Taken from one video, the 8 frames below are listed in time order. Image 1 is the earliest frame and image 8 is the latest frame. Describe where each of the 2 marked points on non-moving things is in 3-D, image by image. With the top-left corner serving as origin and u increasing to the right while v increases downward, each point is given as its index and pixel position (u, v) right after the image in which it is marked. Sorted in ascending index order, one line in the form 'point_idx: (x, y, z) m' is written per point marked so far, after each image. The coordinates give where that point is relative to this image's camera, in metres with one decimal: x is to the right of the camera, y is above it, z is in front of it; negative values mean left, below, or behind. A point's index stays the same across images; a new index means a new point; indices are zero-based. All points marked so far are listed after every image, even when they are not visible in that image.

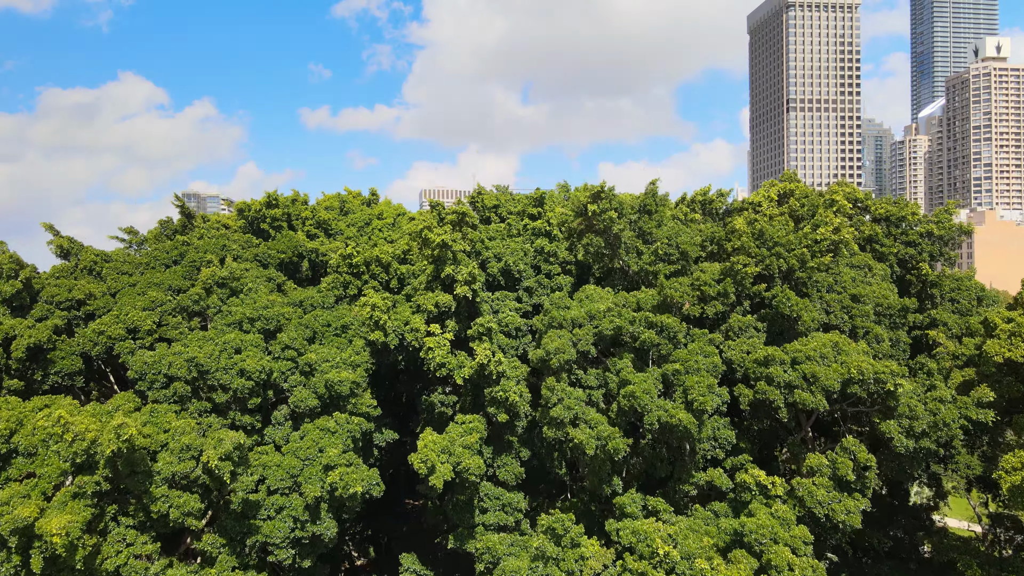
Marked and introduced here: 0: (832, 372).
0: (+9.5, -2.5, +17.0) m
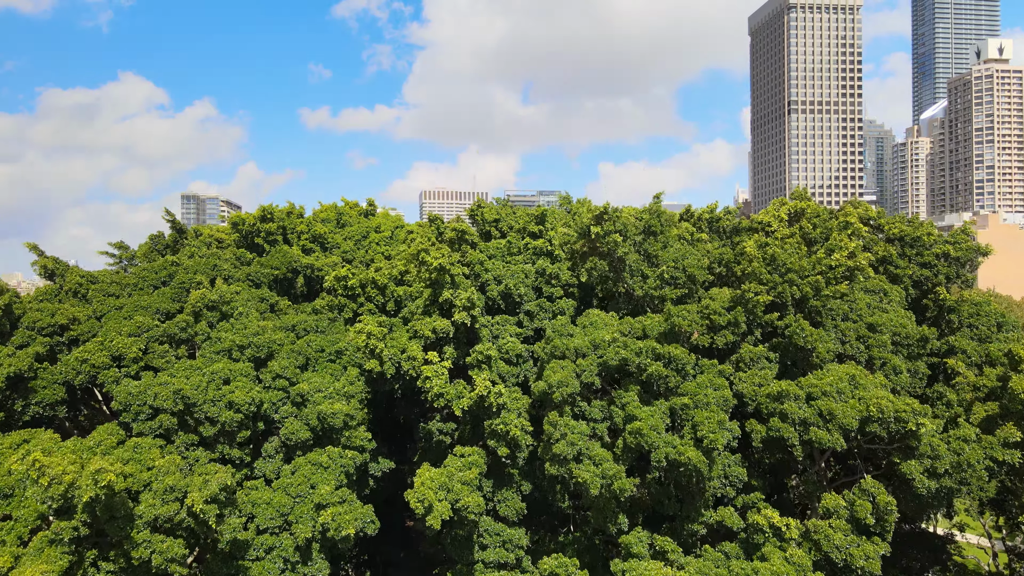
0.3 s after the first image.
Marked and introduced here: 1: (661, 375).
0: (+9.5, -3.4, +16.2) m
1: (+4.7, -2.7, +18.1) m
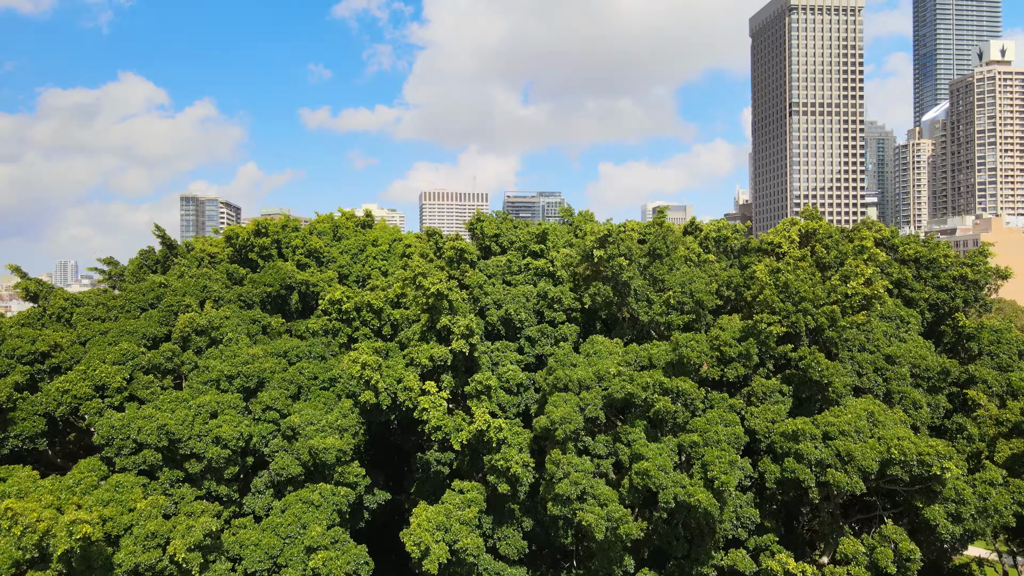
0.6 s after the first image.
0: (+9.5, -4.3, +15.3) m
1: (+4.7, -3.7, +17.2) m
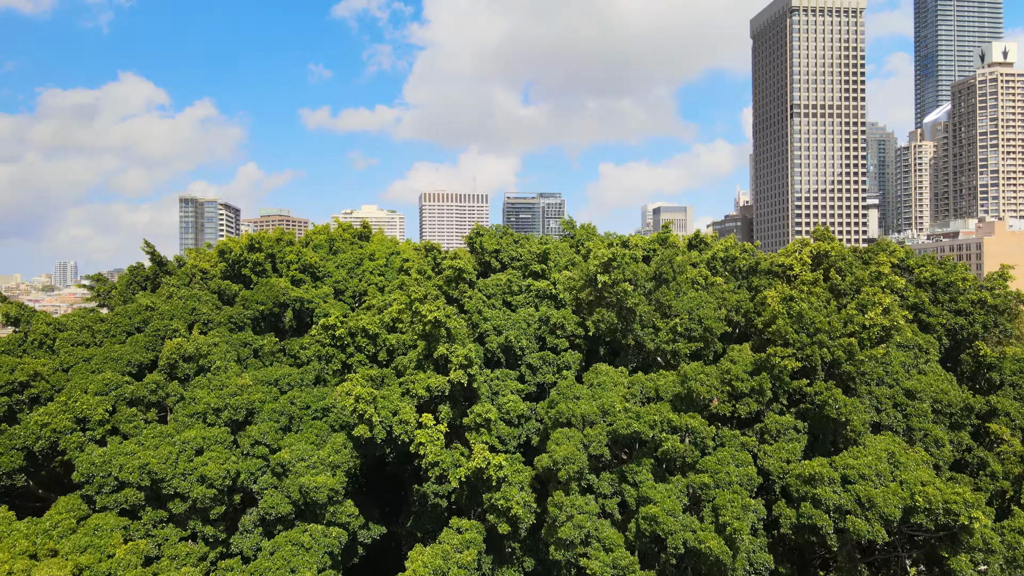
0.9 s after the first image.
0: (+9.6, -5.3, +14.5) m
1: (+4.7, -4.6, +16.3) m
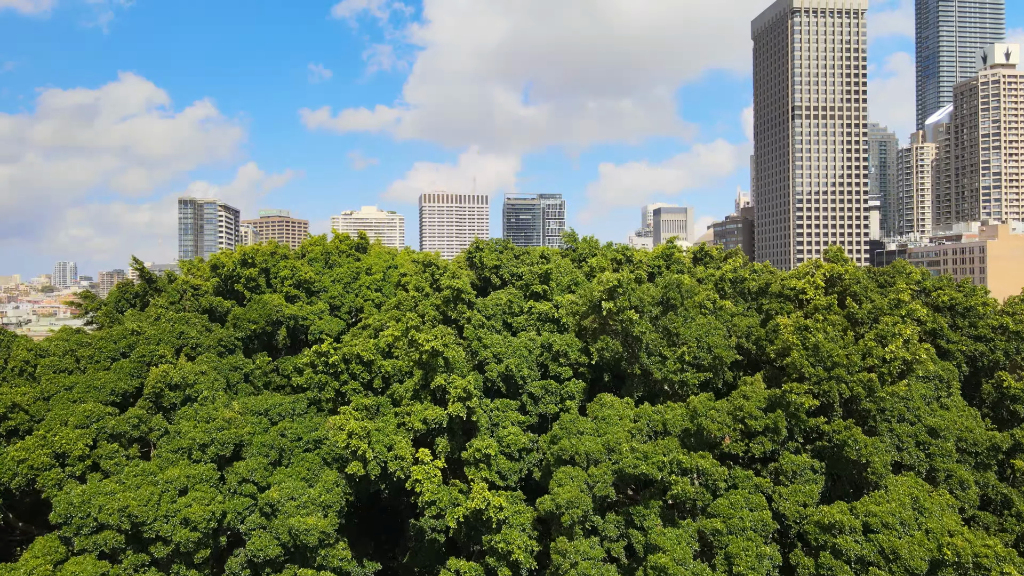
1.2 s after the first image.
0: (+9.6, -6.1, +13.6) m
1: (+4.7, -5.5, +15.4) m
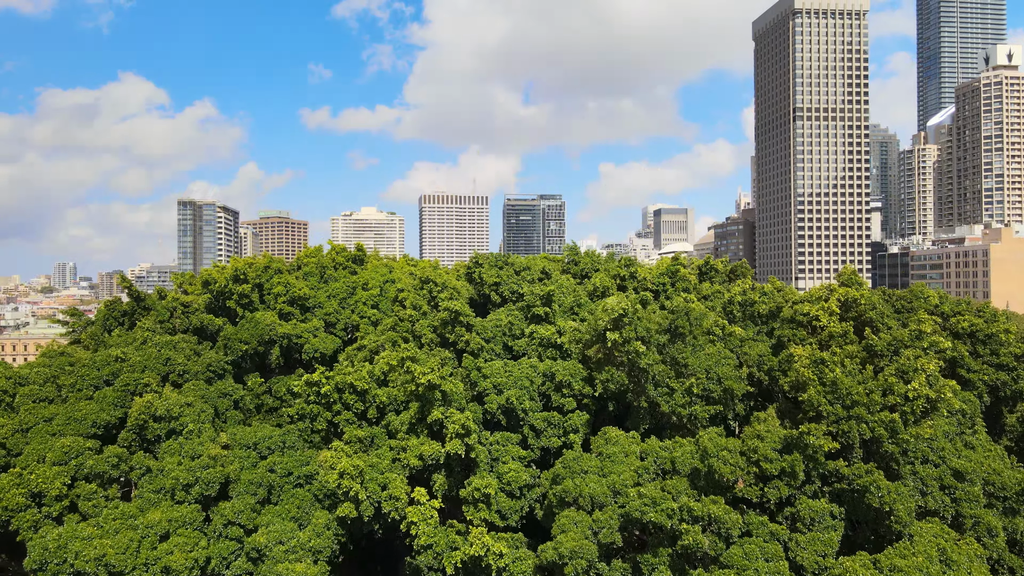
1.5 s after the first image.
0: (+9.6, -7.1, +12.7) m
1: (+4.7, -6.4, +14.5) m
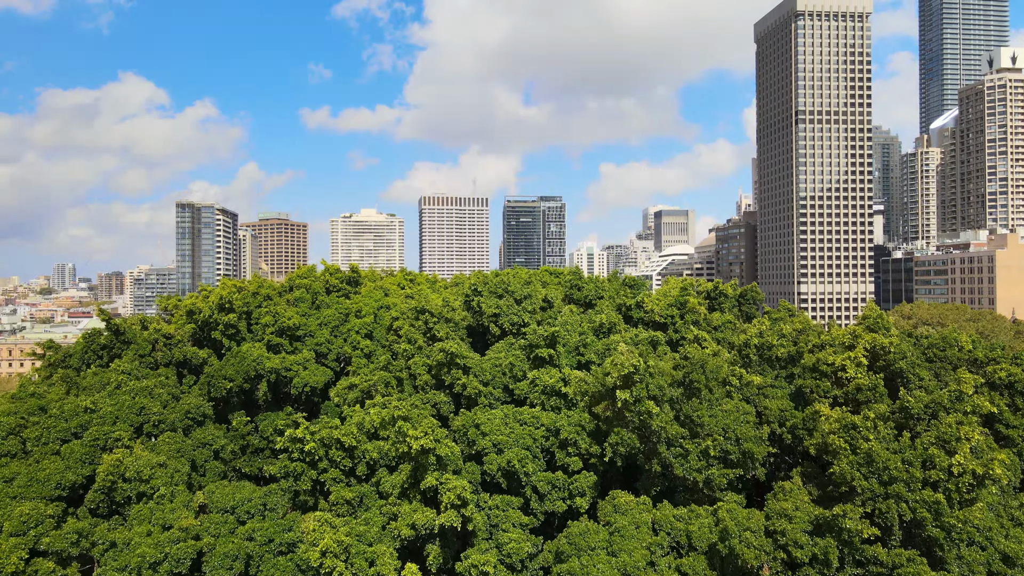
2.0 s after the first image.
0: (+9.6, -8.6, +11.1) m
1: (+4.8, -7.9, +13.0) m
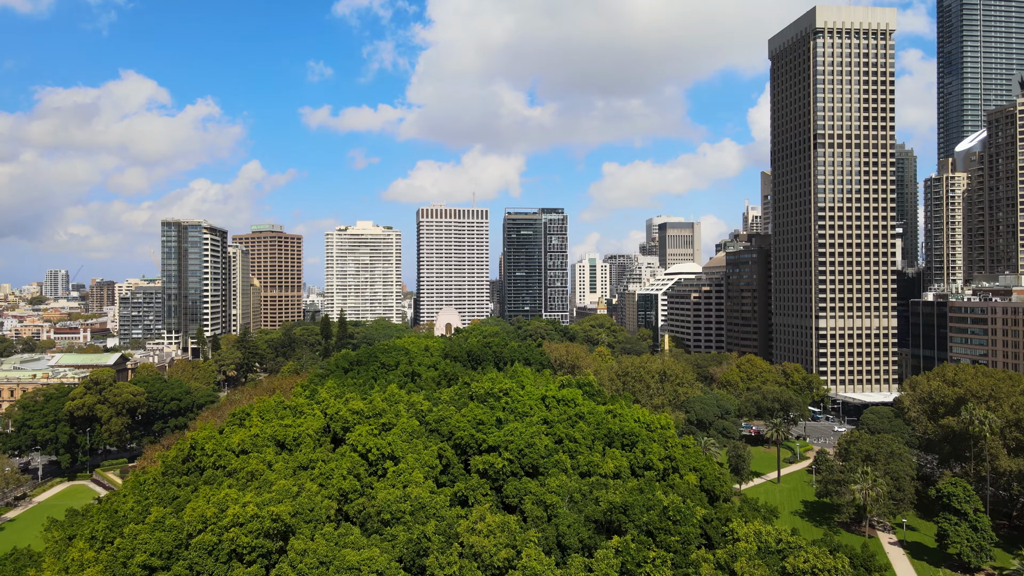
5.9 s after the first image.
0: (+9.3, -20.7, -1.1) m
1: (+4.5, -20.0, +0.8) m
